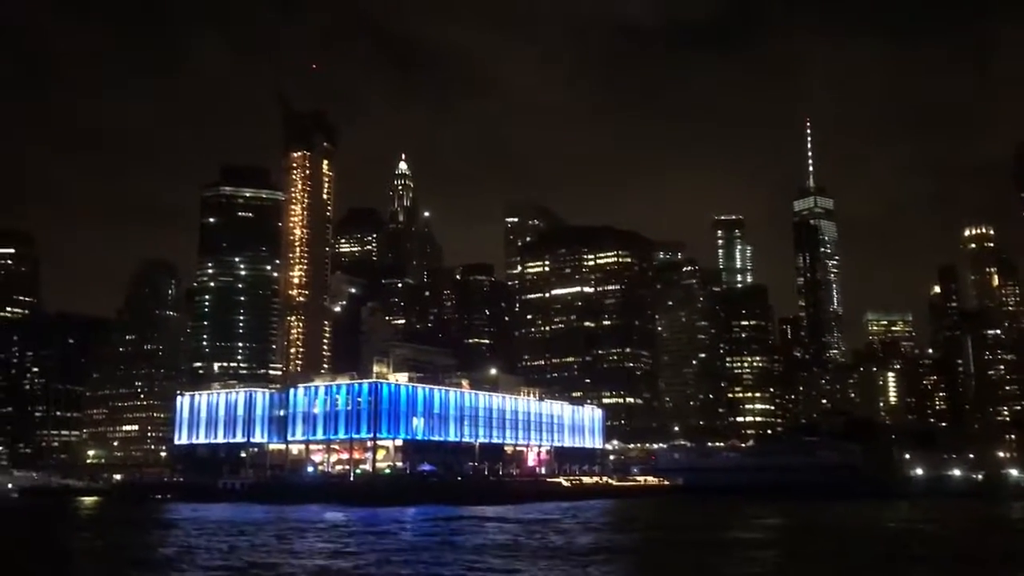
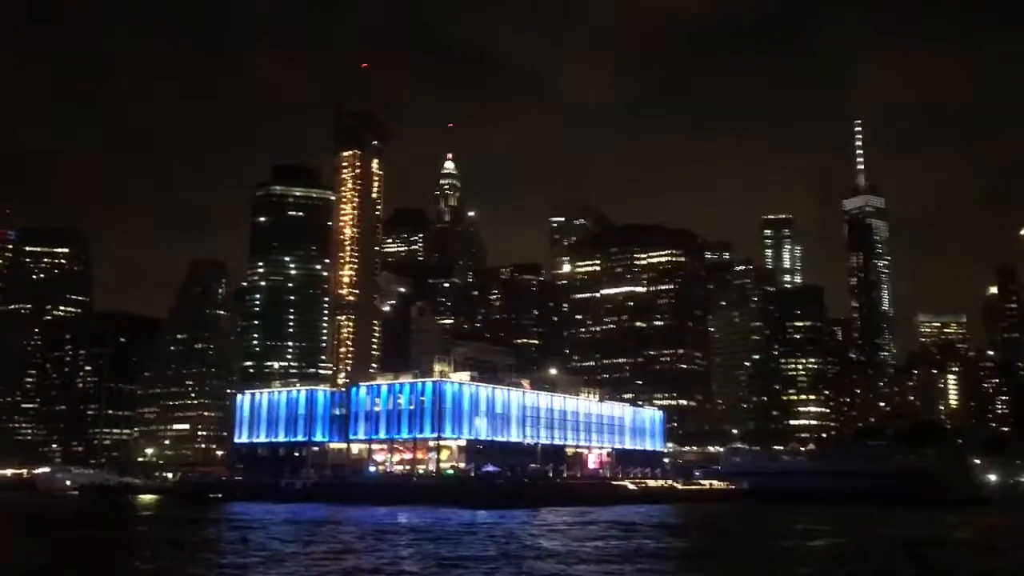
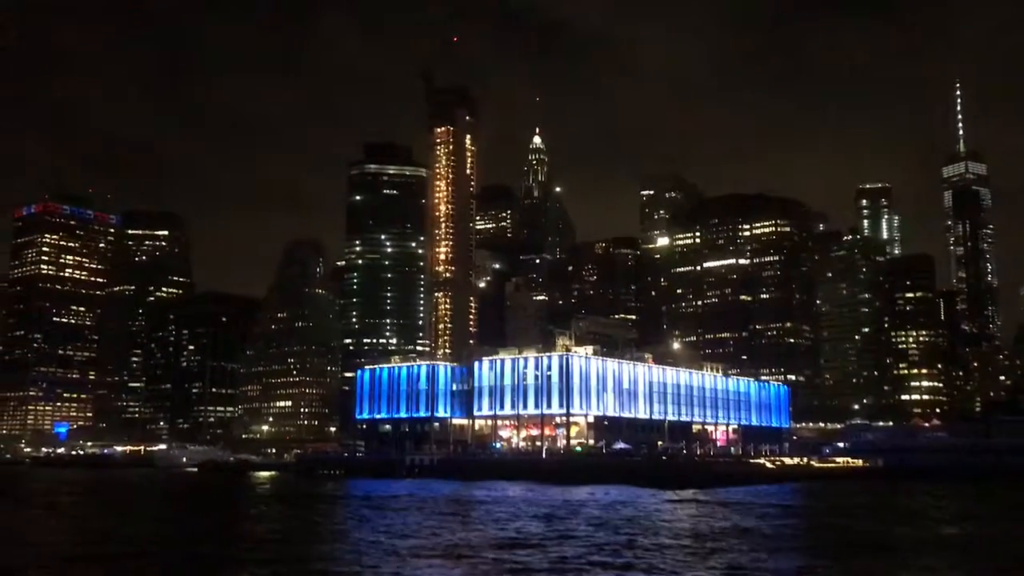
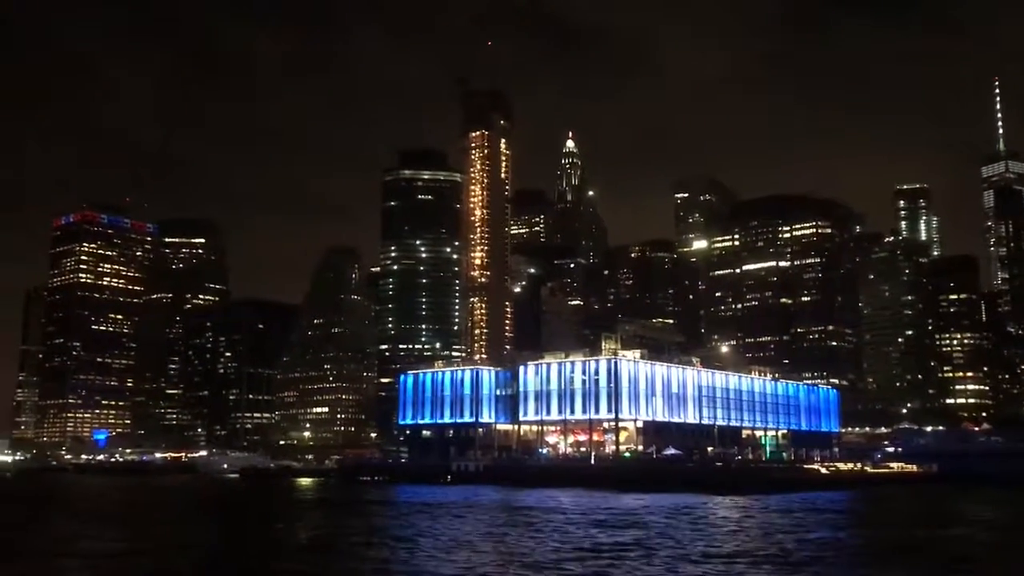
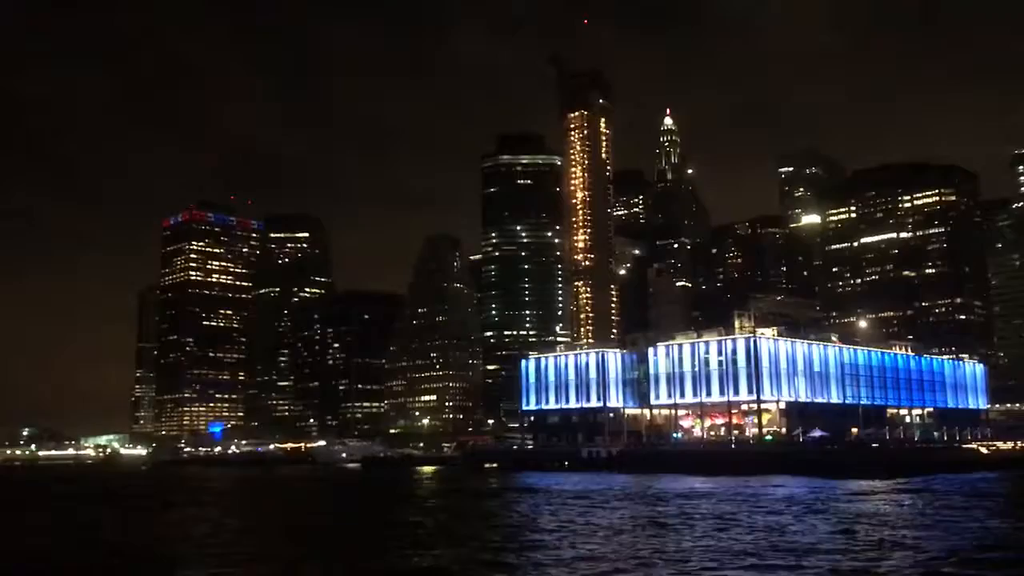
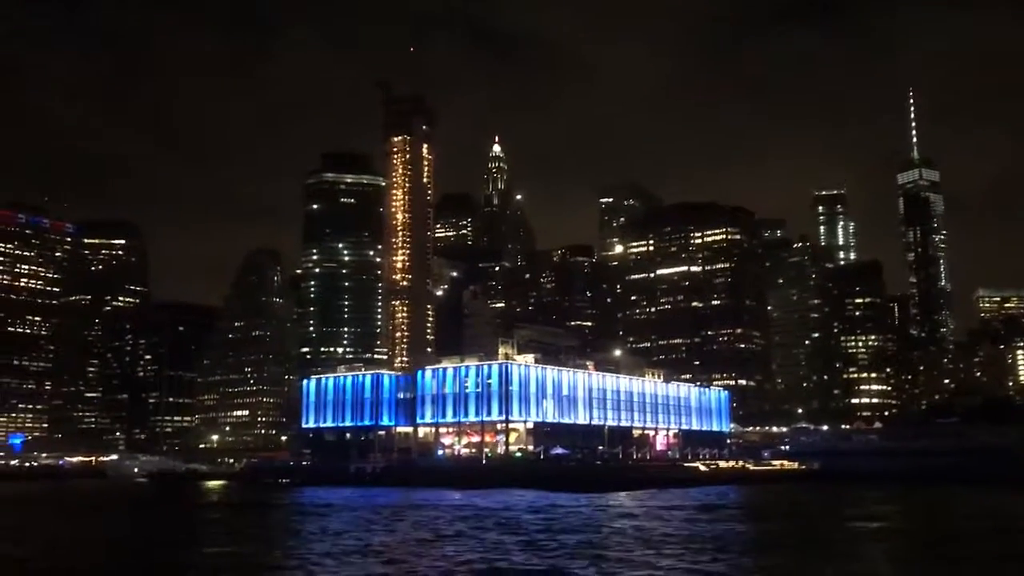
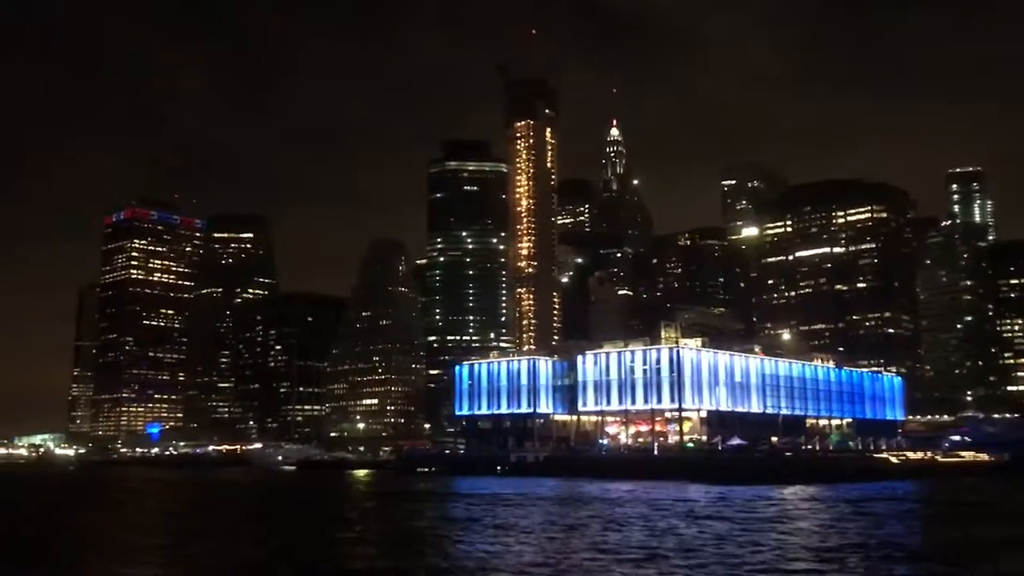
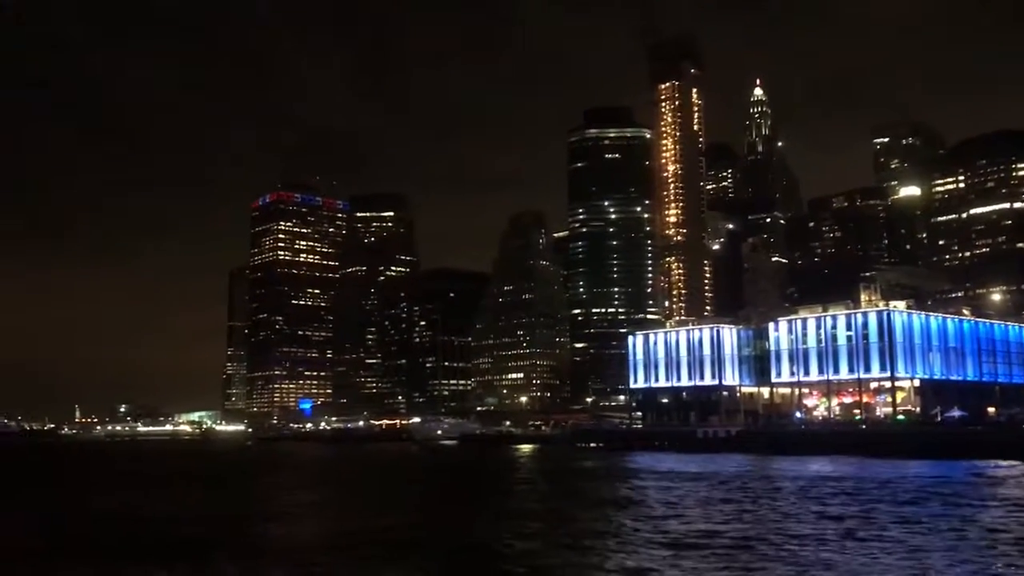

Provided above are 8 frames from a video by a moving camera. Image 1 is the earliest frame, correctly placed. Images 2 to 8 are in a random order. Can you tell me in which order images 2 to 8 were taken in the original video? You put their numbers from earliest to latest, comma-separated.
2, 6, 3, 4, 7, 5, 8
